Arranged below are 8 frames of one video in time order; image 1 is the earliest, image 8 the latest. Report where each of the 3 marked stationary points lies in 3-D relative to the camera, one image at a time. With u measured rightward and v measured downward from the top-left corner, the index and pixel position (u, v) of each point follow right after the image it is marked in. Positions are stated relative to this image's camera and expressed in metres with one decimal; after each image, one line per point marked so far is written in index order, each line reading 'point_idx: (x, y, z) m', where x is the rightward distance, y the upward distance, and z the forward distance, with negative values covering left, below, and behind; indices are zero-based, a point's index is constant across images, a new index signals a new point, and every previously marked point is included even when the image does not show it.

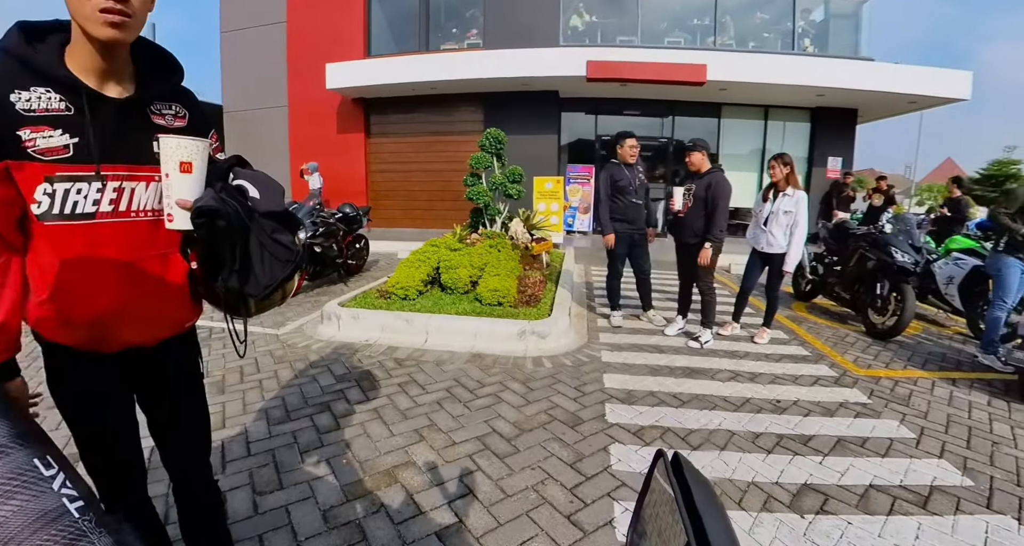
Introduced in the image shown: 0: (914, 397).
0: (+3.0, -1.0, +4.3) m
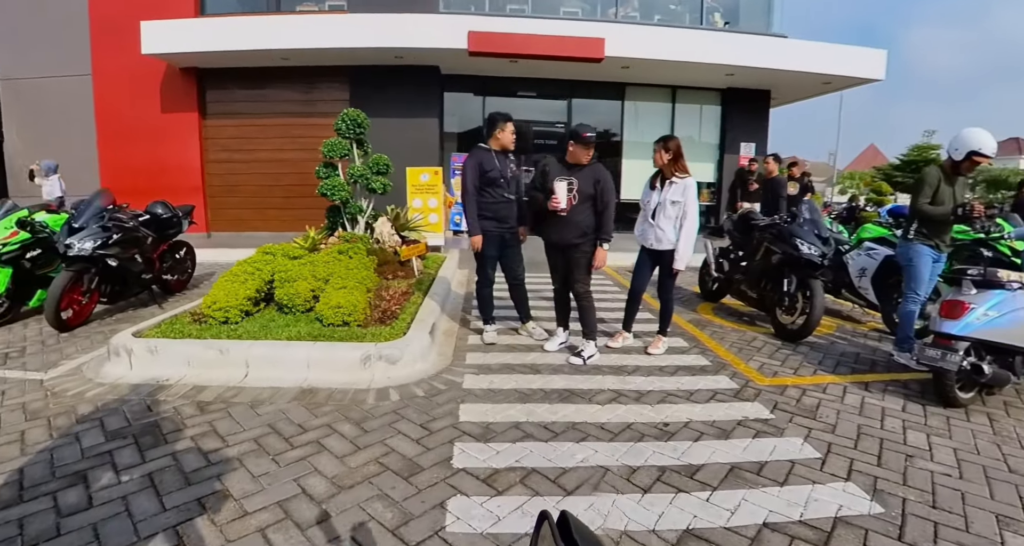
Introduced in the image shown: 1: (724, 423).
0: (+2.1, -0.9, +3.8) m
1: (+1.3, -0.9, +3.5) m
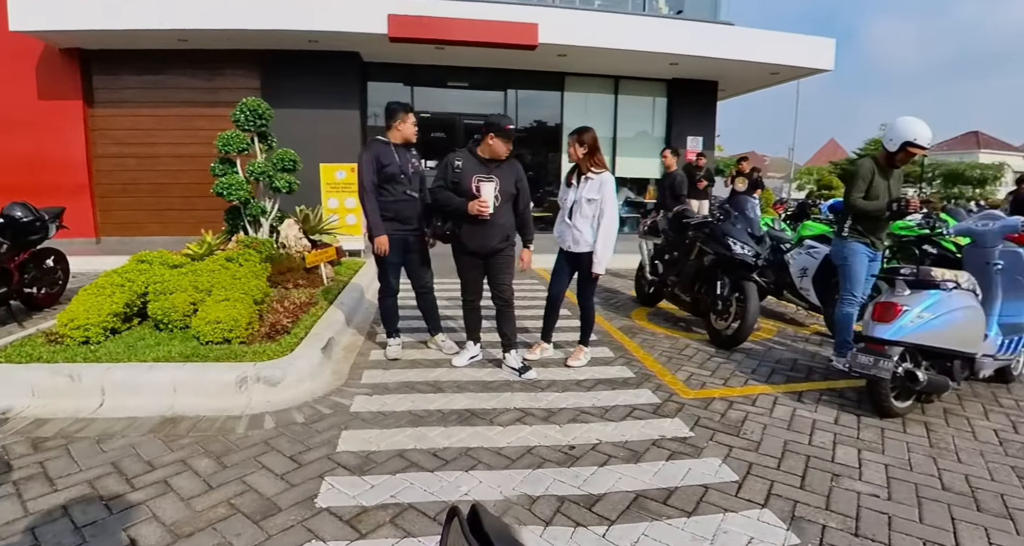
0: (+1.5, -0.9, +3.5) m
1: (+0.7, -1.0, +3.2) m
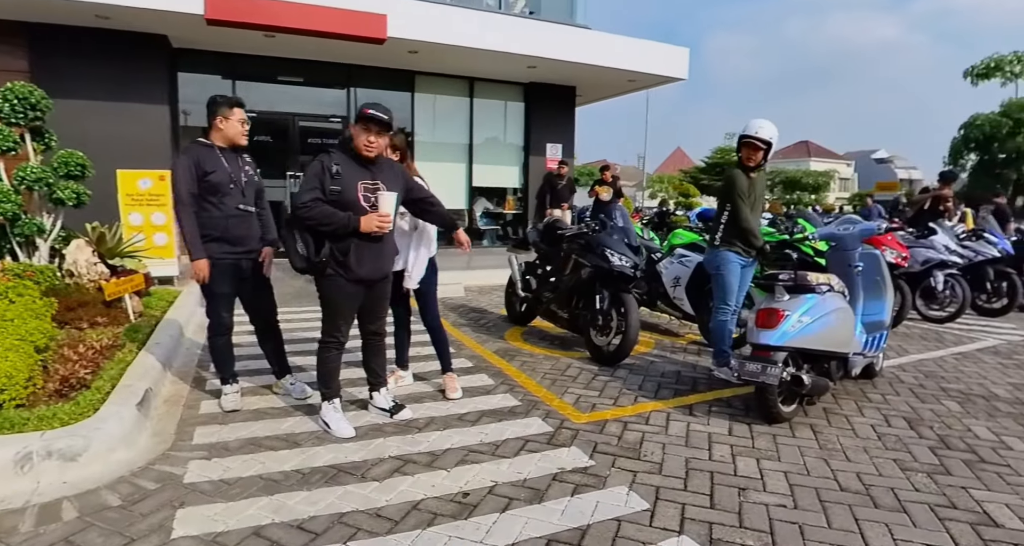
0: (+0.8, -1.0, +3.4) m
1: (+0.1, -1.1, +2.9) m
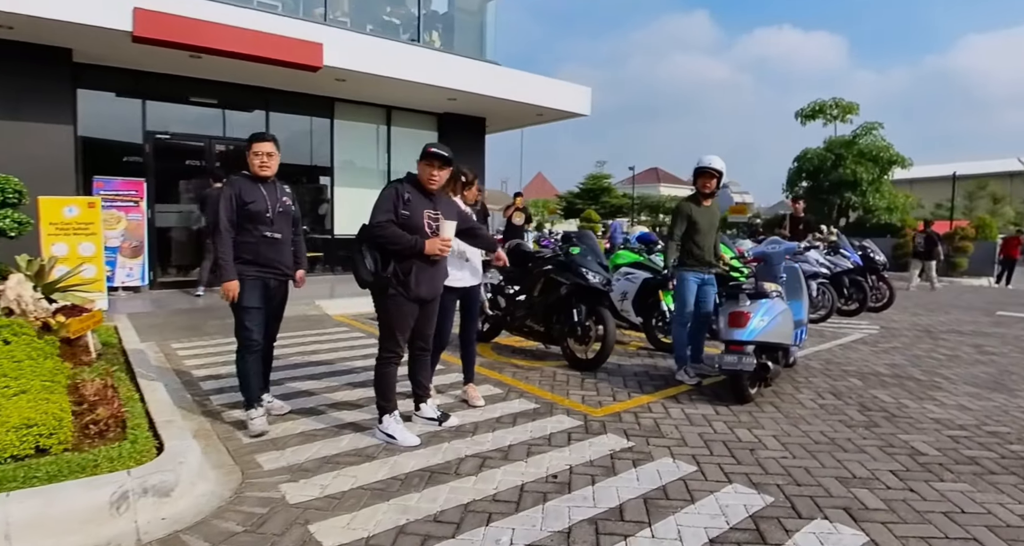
0: (+1.1, -1.1, +4.2) m
1: (+0.6, -1.2, +3.5) m
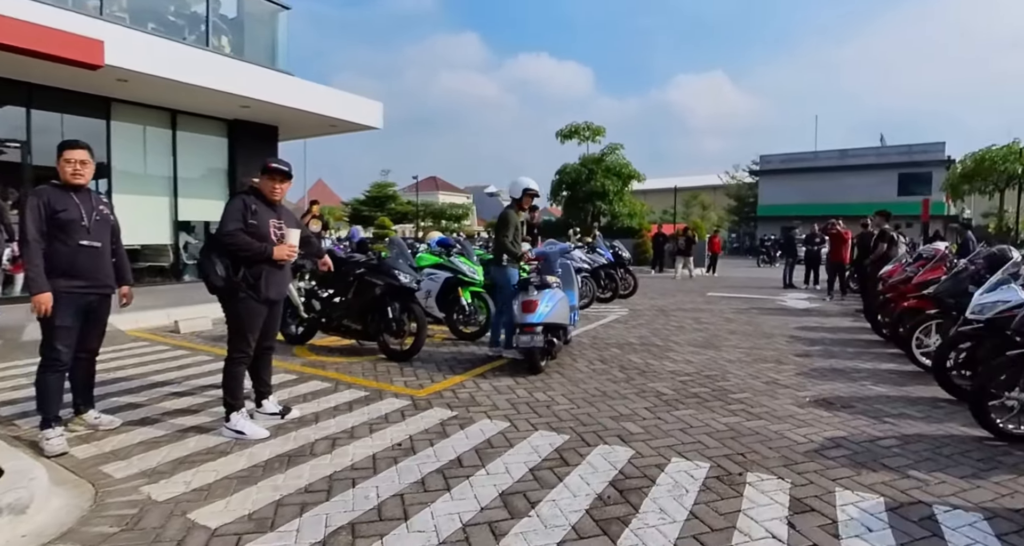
0: (-0.3, -1.1, +5.1) m
1: (-0.6, -1.2, +4.3) m
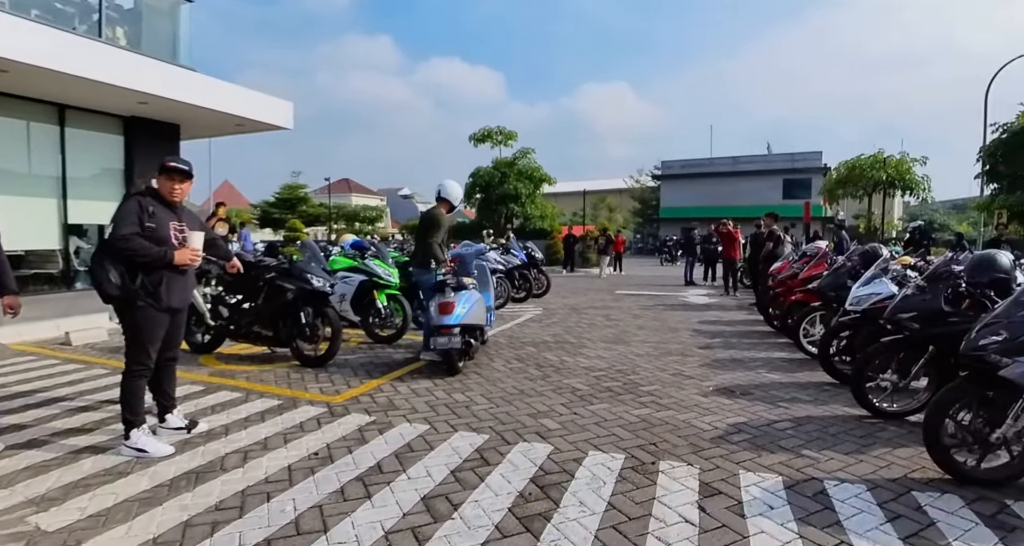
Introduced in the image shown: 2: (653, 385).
0: (-1.0, -1.1, +5.1) m
1: (-1.1, -1.2, +4.2) m
2: (+1.6, -1.3, +6.4) m
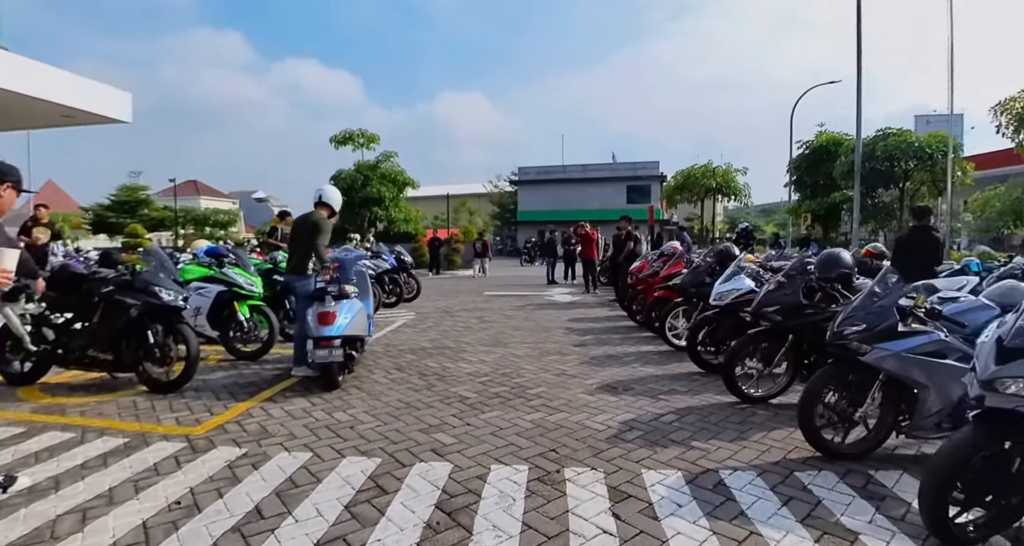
0: (-1.8, -1.2, +4.5) m
1: (-1.8, -1.3, +3.6) m
2: (+0.4, -1.3, +6.4) m
